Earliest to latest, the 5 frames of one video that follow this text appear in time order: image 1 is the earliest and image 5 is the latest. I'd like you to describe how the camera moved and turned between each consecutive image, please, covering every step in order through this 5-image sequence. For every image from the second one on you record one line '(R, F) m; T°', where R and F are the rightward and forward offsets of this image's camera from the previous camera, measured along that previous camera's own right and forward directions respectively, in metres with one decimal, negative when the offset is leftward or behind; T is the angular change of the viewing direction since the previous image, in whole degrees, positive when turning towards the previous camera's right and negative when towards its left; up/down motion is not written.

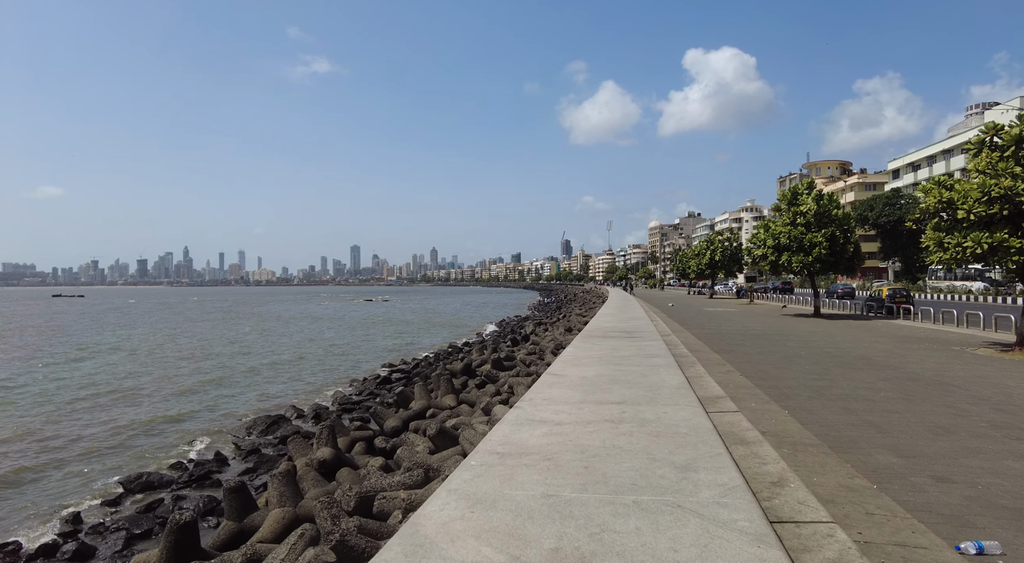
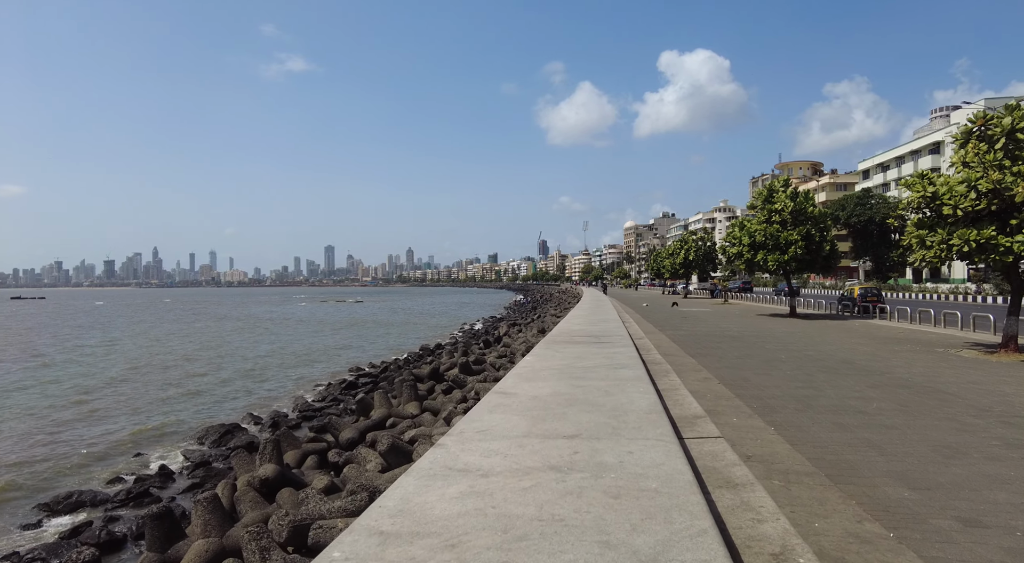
(+0.2, +0.8) m; +2°
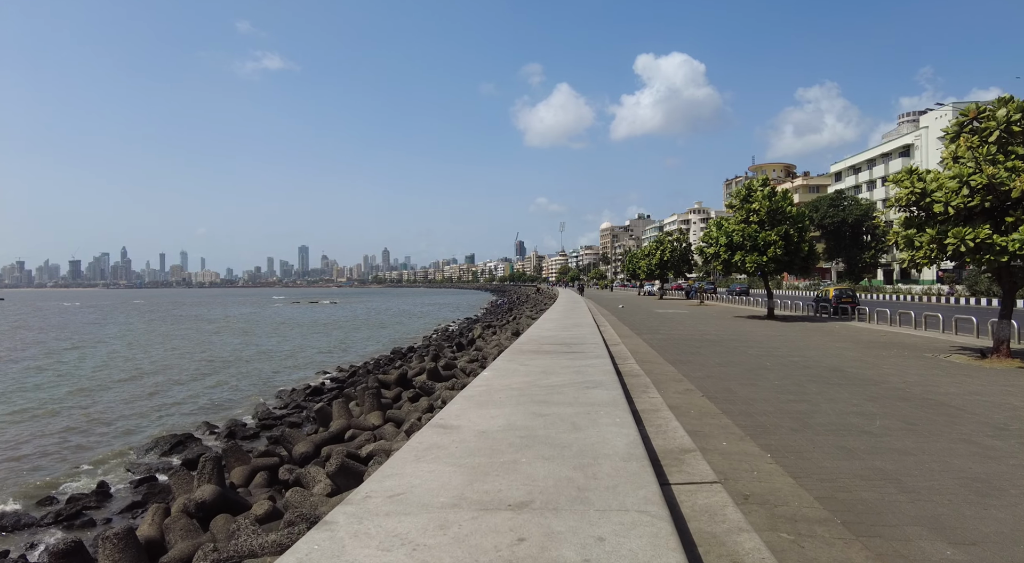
(+0.2, +0.9) m; +2°
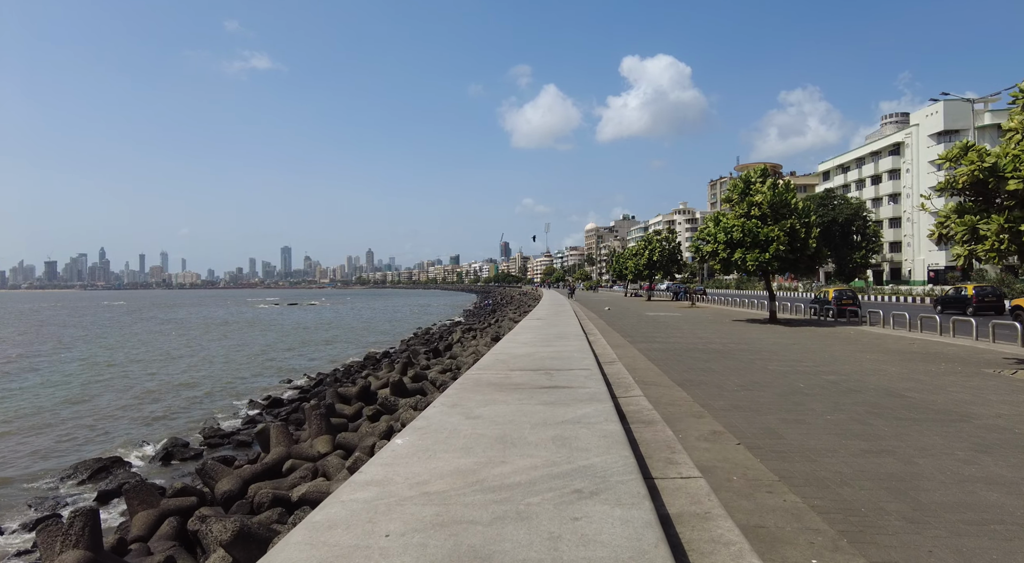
(+0.2, +2.2) m; +1°
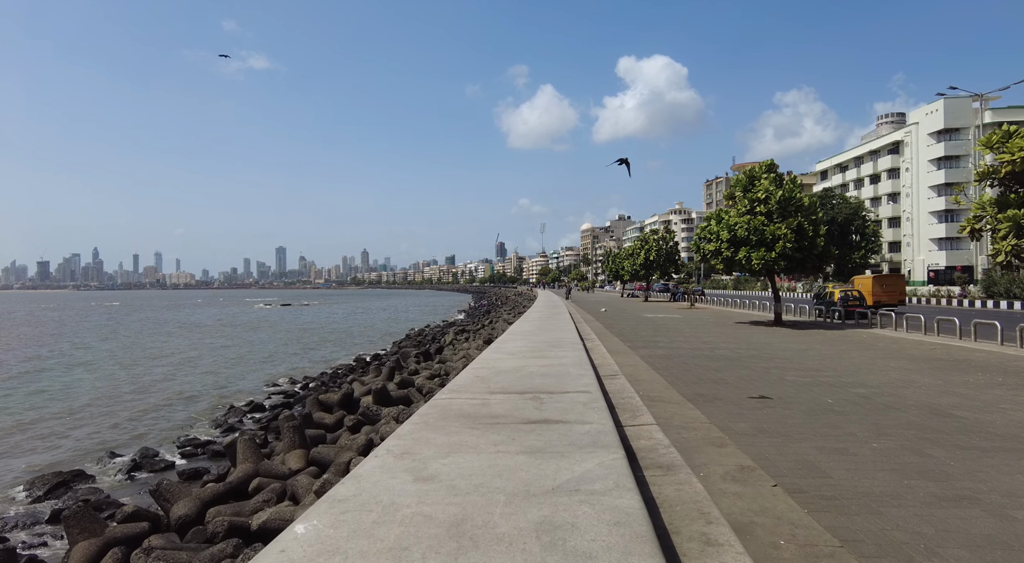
(+0.1, +1.1) m; 0°
